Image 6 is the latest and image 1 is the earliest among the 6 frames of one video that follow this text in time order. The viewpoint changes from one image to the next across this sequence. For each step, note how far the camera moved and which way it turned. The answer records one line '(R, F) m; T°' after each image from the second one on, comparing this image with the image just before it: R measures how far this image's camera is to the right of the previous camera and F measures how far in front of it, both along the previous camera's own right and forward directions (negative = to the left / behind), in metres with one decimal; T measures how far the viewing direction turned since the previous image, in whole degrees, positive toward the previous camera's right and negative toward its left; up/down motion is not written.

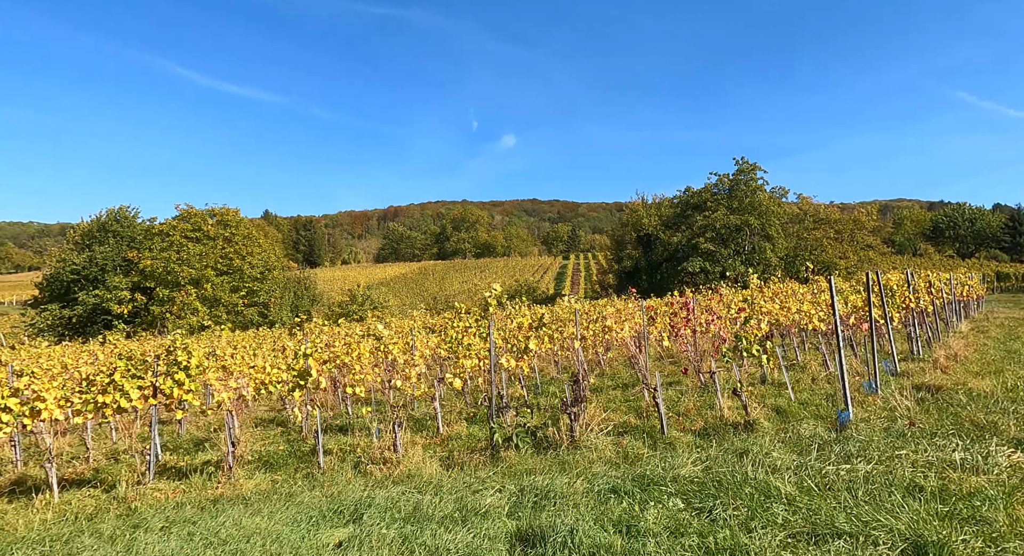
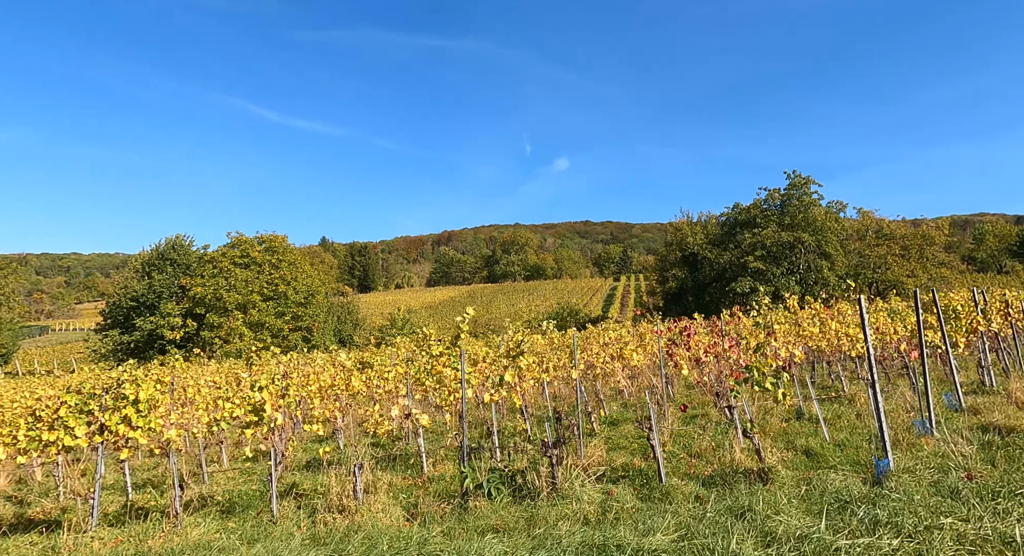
(+0.8, +0.8) m; -5°
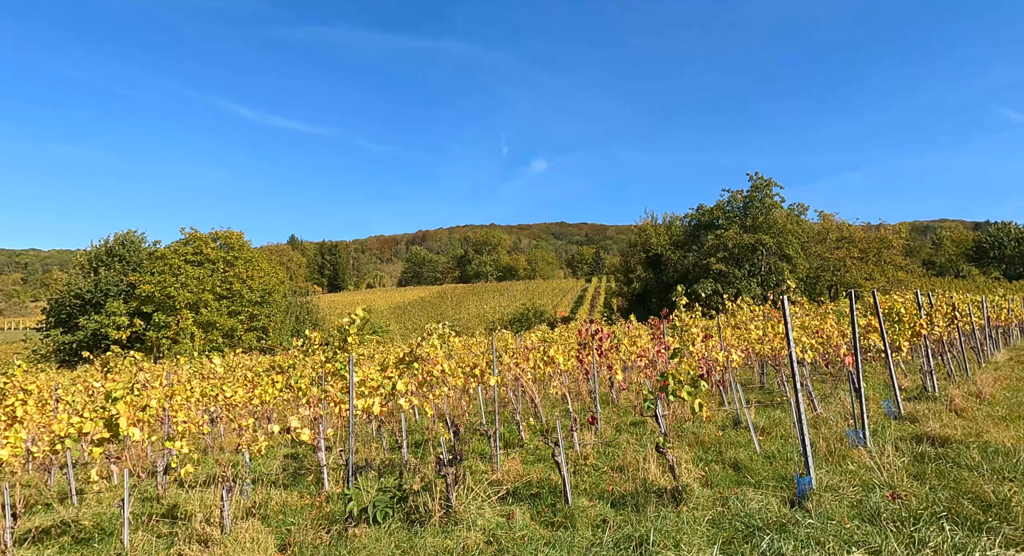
(+0.7, +0.6) m; +2°
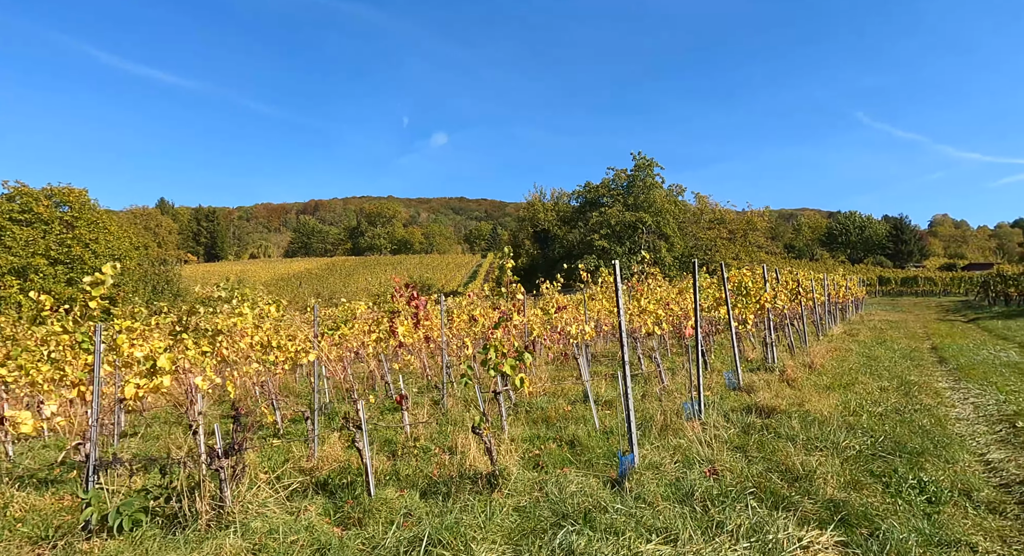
(+0.7, +0.5) m; +9°
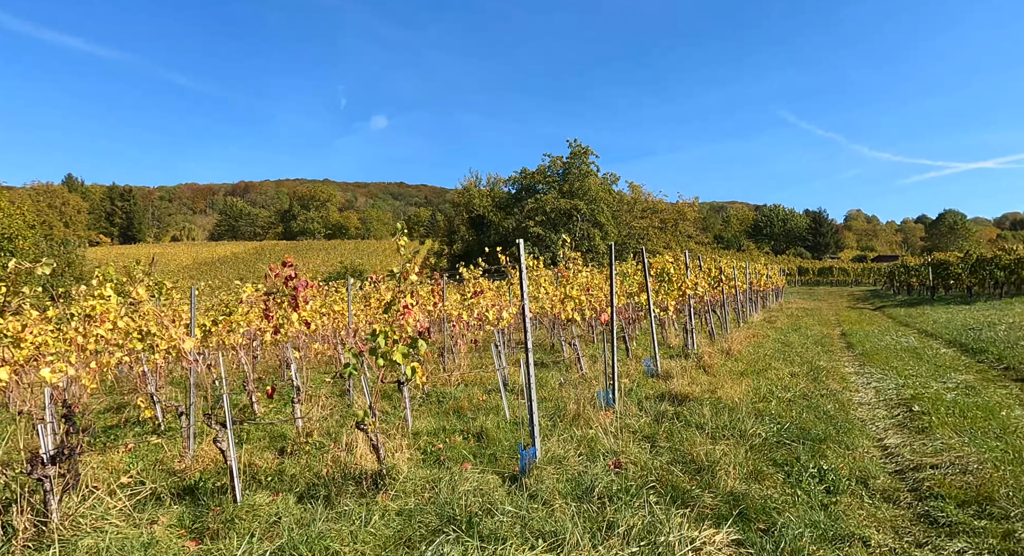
(+0.3, +0.3) m; +6°
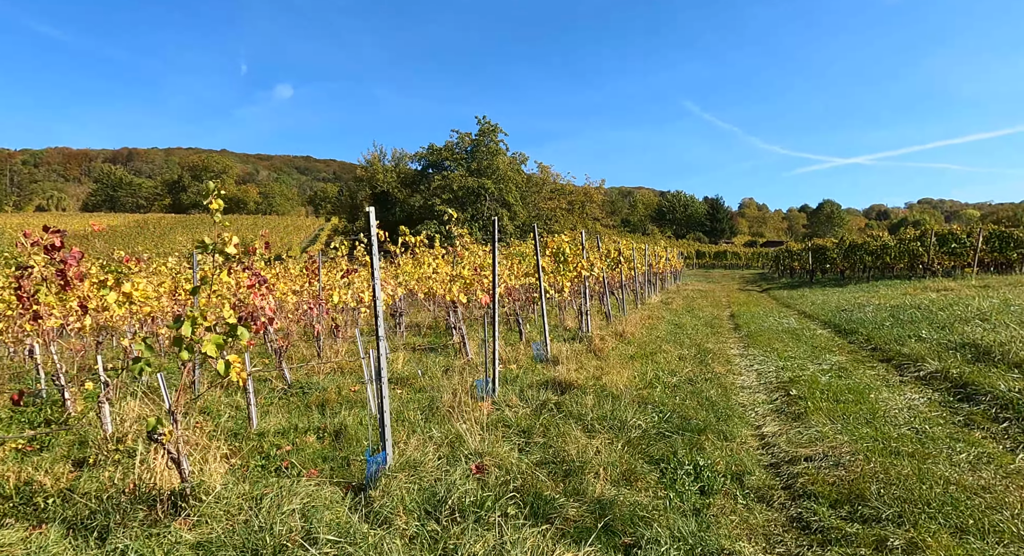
(+0.4, +0.6) m; +8°
